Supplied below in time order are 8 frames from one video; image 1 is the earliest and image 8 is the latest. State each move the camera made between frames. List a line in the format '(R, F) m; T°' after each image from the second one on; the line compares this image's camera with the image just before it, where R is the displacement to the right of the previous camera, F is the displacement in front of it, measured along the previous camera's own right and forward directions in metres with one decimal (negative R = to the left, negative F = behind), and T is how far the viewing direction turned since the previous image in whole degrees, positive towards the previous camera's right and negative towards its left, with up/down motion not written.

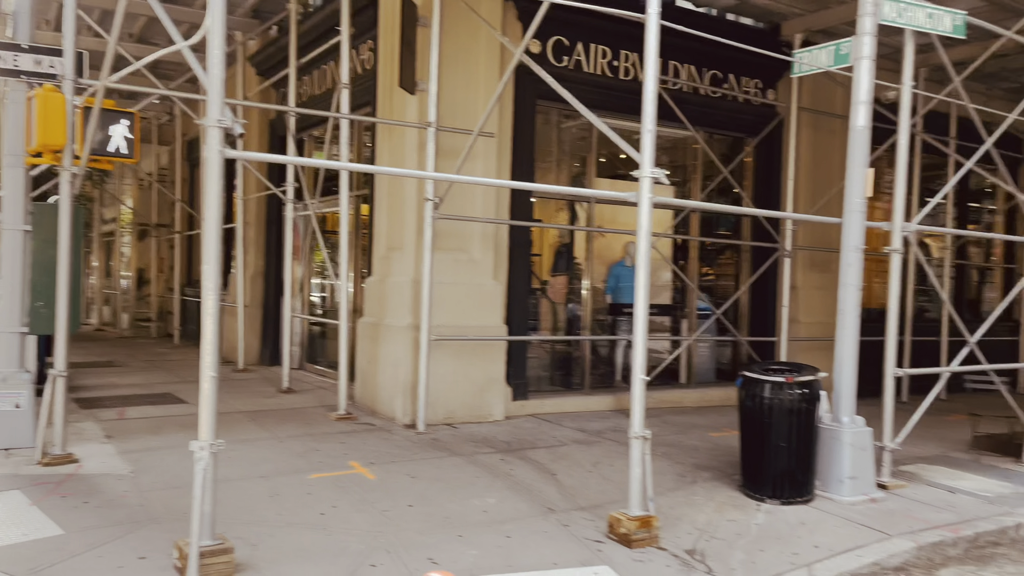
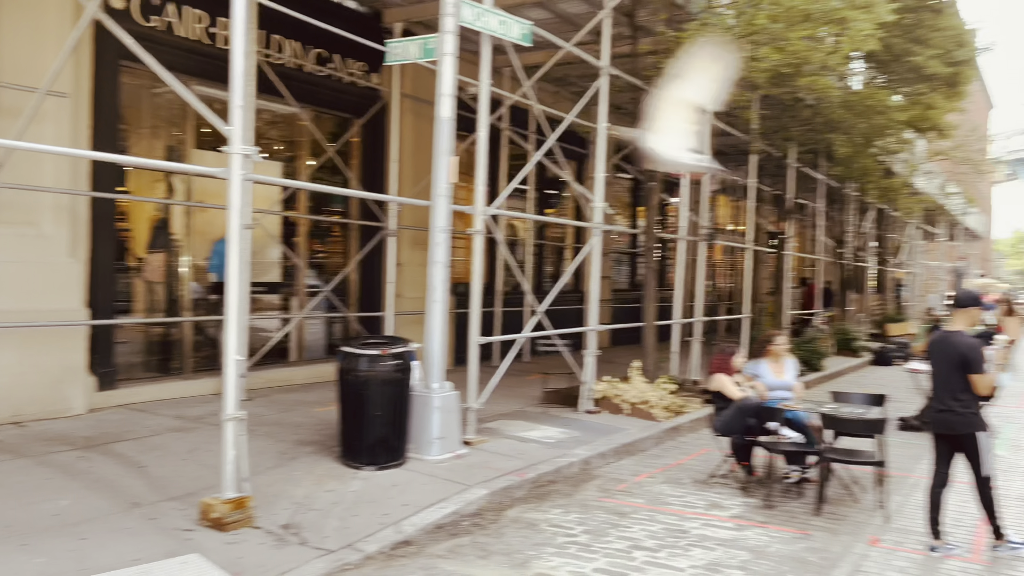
(+0.2, -0.2) m; +26°
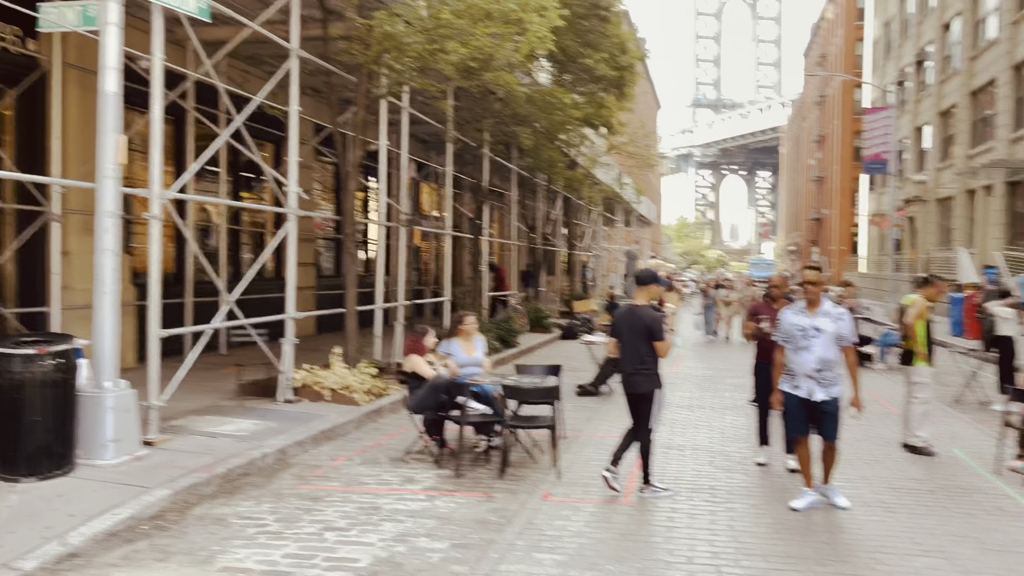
(+0.2, -0.2) m; +20°
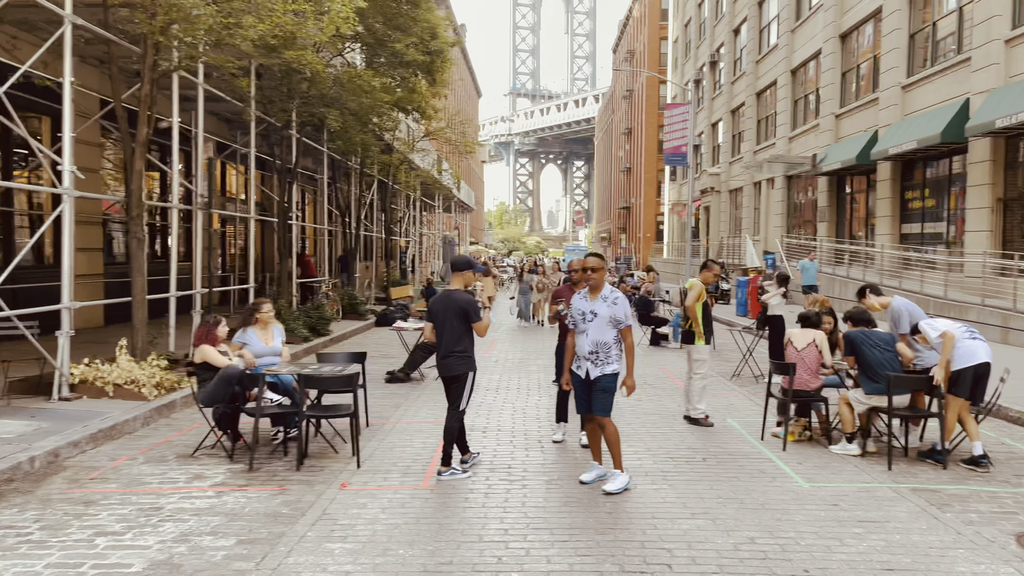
(+0.2, 0.0) m; +12°
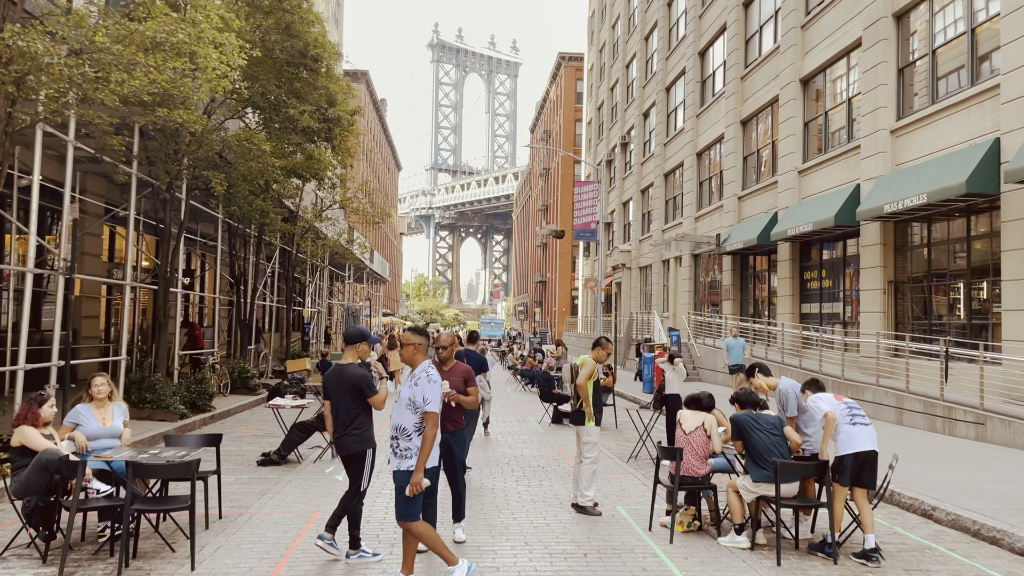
(+0.5, +0.6) m; +6°
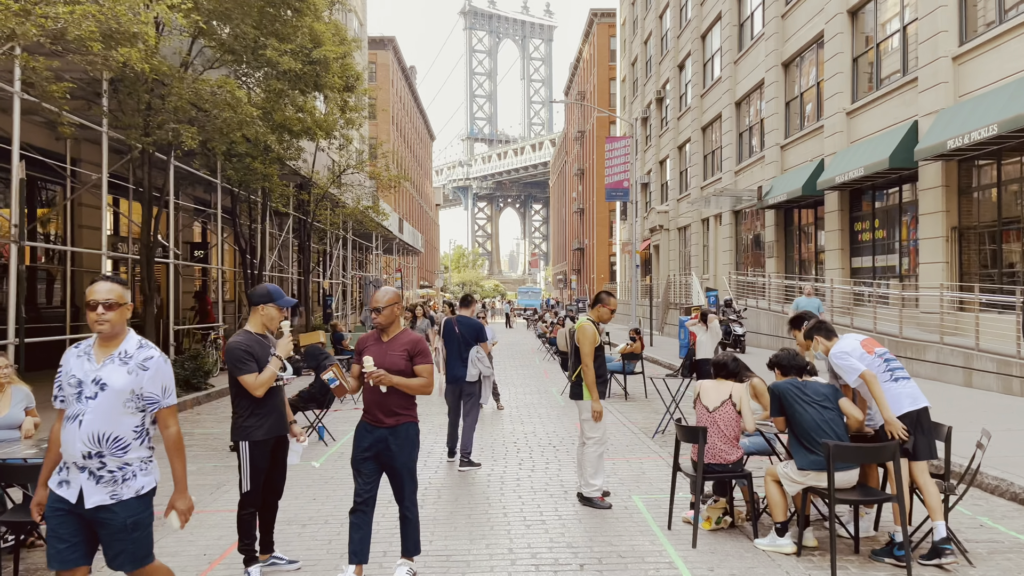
(+0.5, +1.6) m; -3°
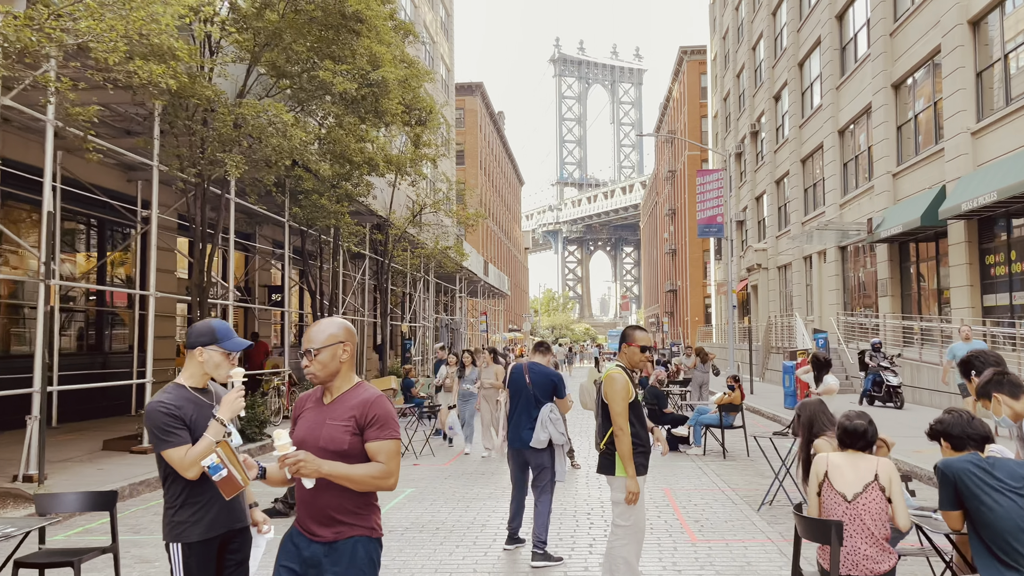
(+0.2, +1.6) m; -6°
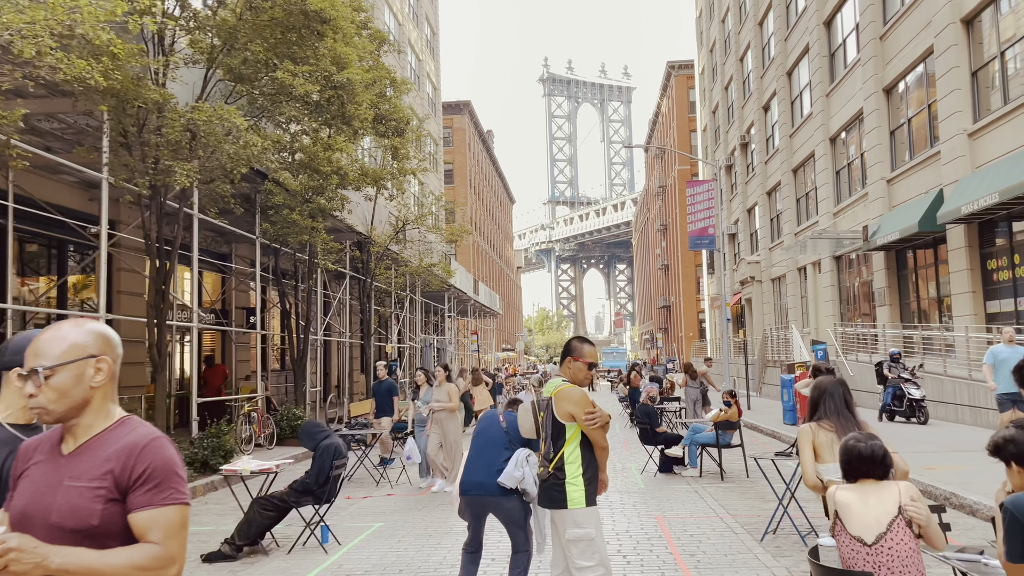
(+0.2, +0.9) m; 0°
